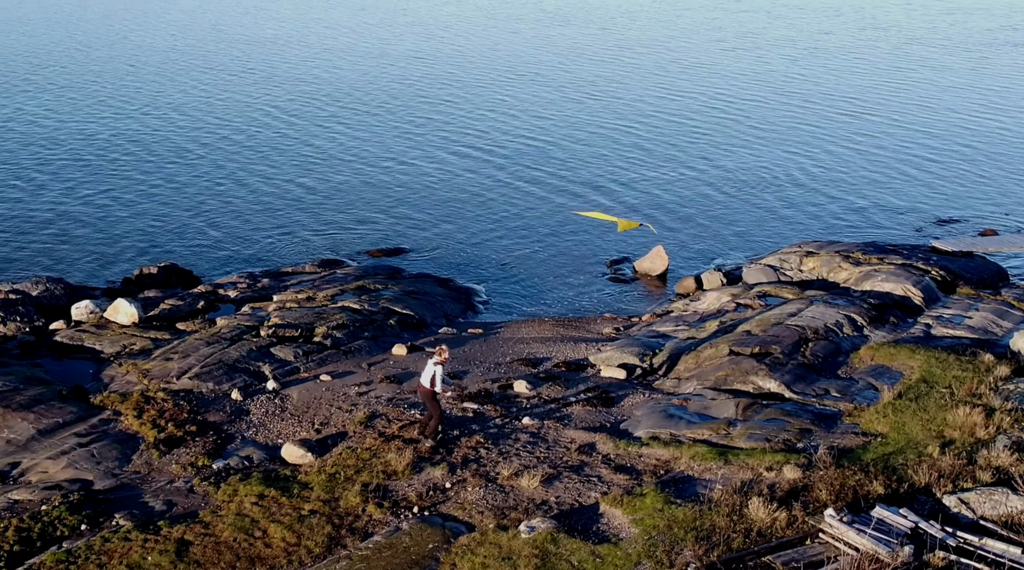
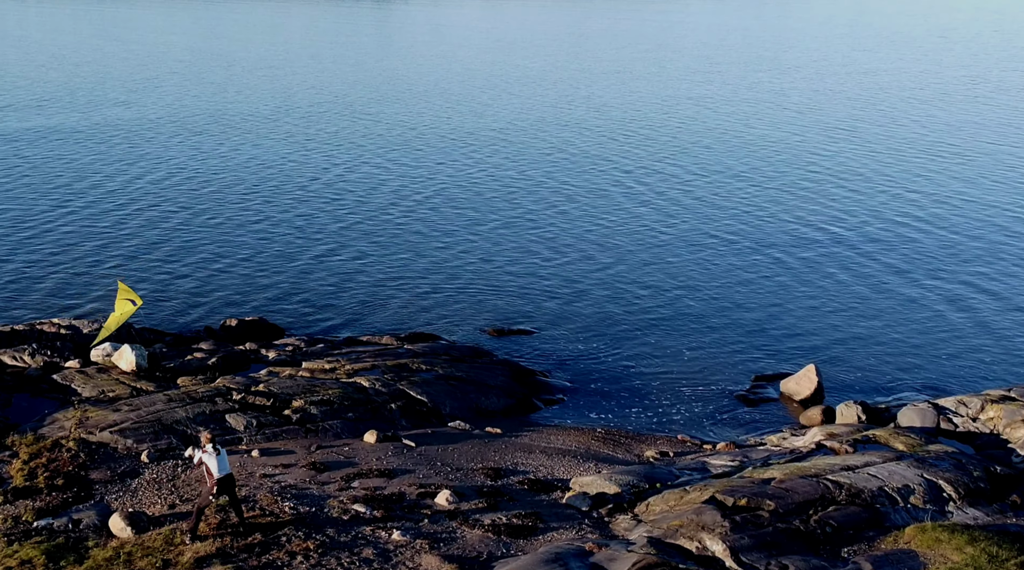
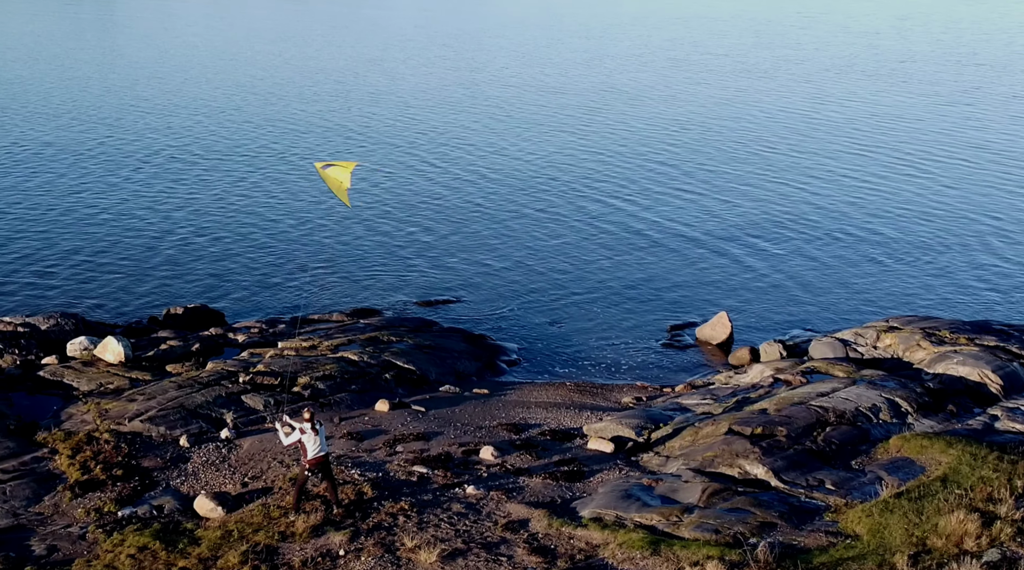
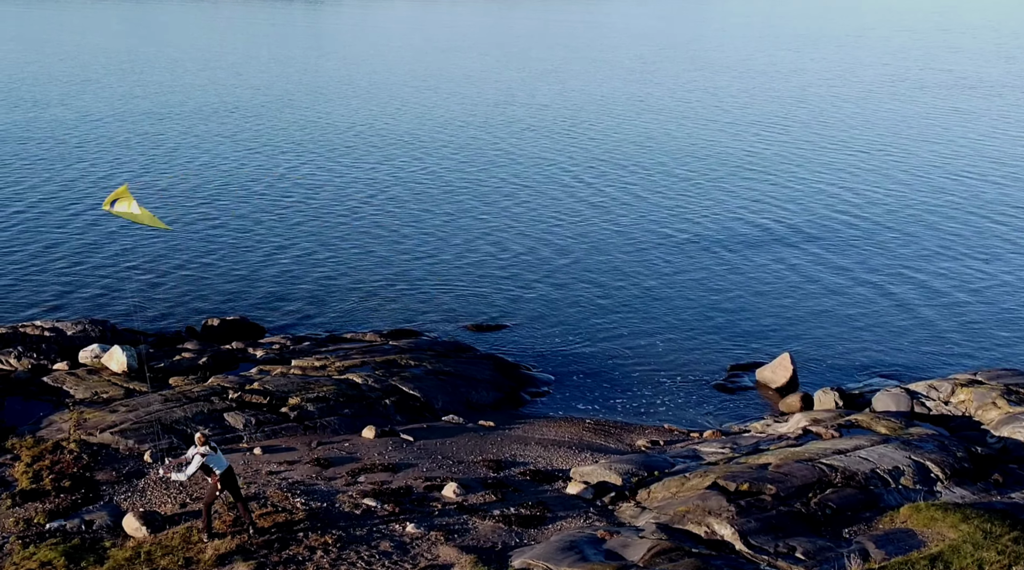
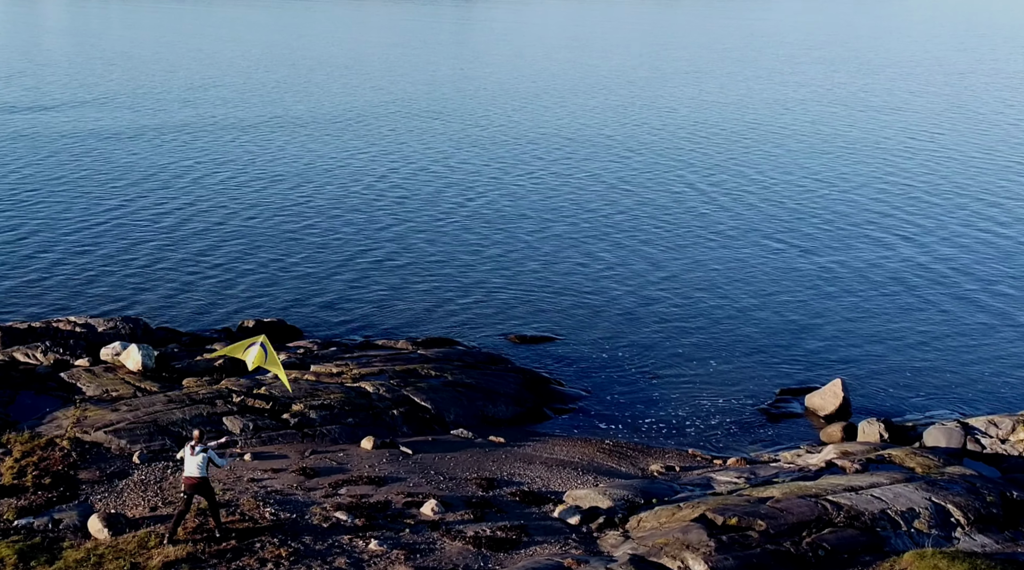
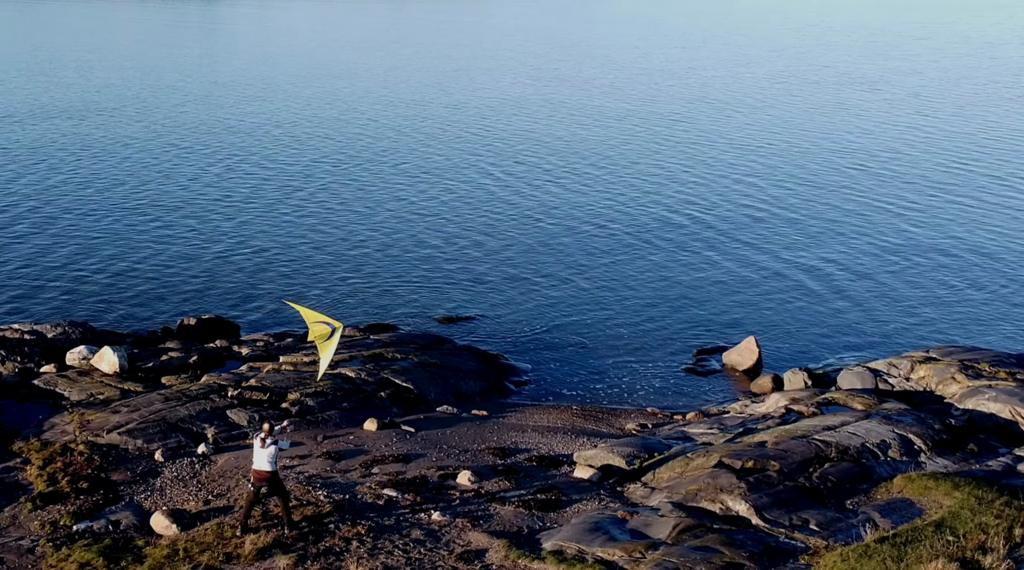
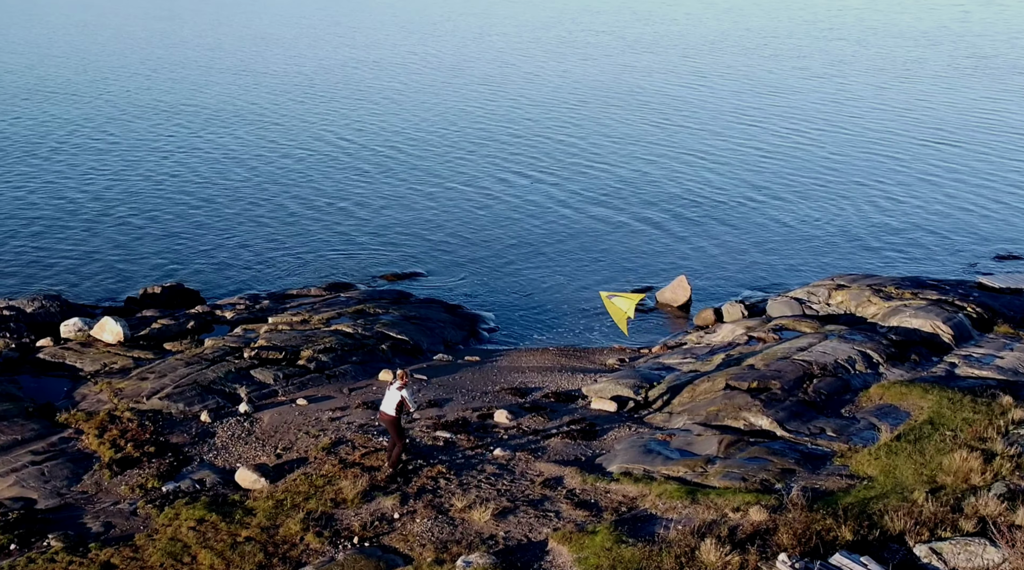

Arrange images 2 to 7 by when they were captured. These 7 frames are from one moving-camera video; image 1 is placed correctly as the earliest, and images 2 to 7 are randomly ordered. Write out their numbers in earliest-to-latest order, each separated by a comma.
7, 3, 6, 4, 2, 5
